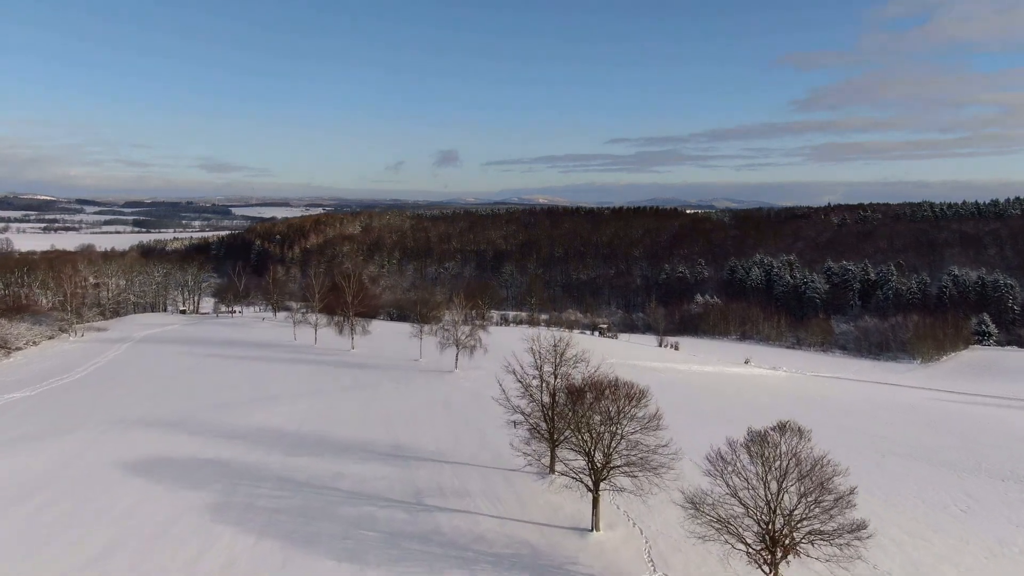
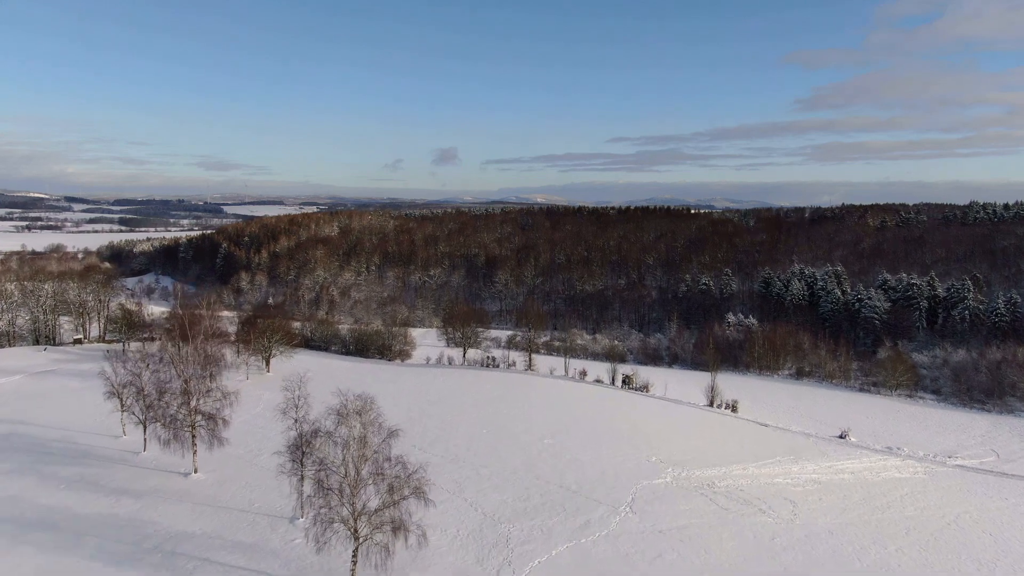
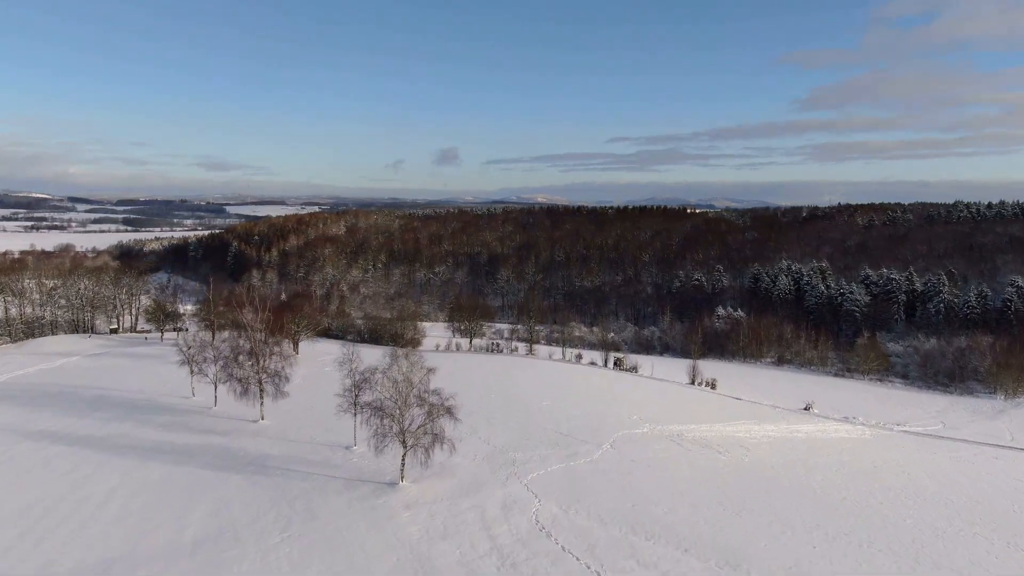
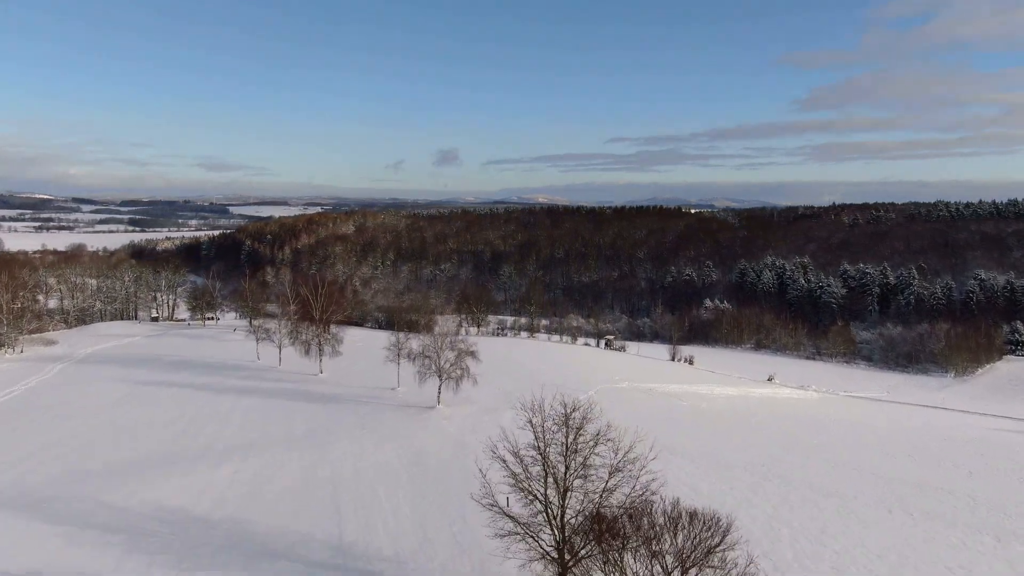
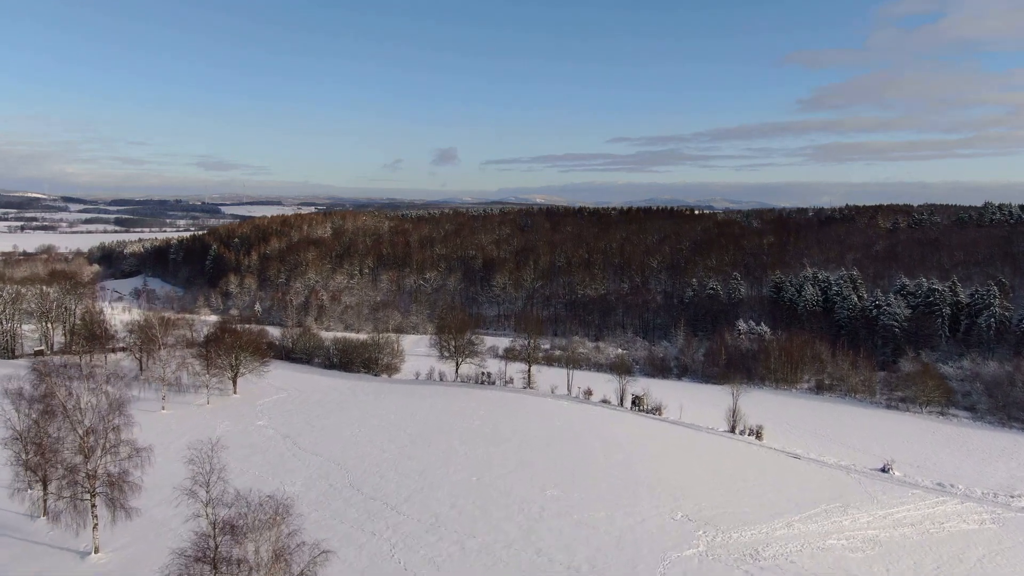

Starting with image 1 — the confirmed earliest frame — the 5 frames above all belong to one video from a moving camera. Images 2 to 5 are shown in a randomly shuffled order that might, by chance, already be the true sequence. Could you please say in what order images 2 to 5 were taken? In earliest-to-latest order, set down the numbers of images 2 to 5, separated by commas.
4, 3, 2, 5
